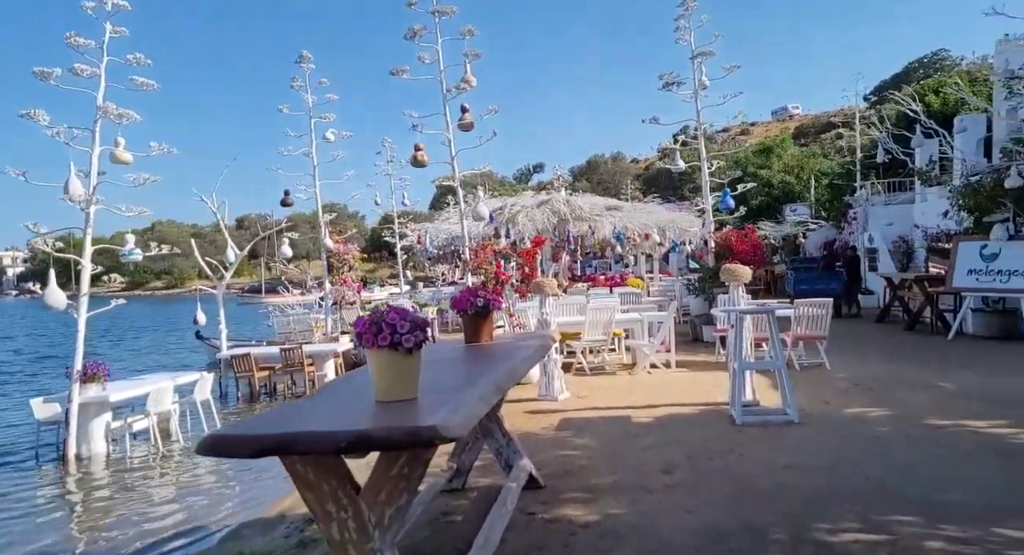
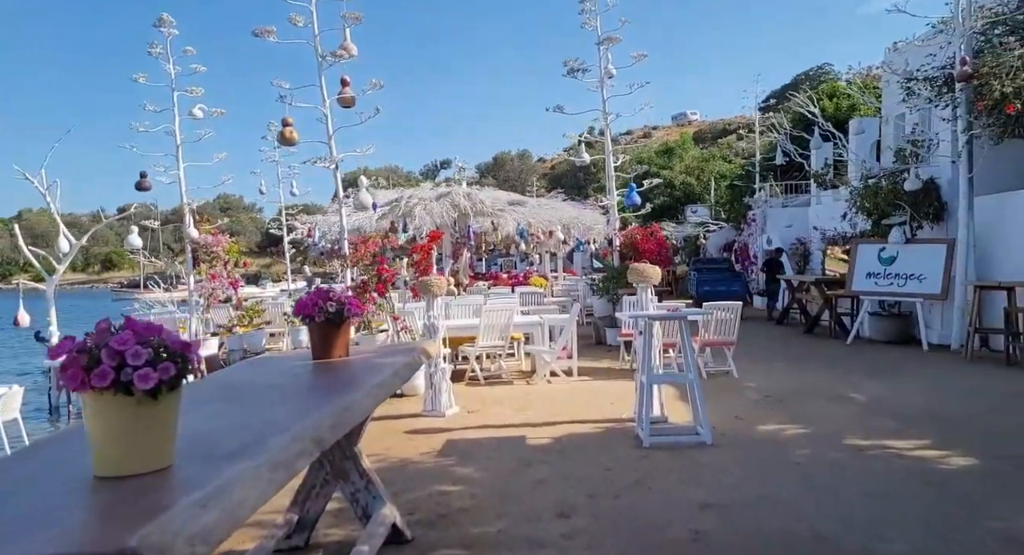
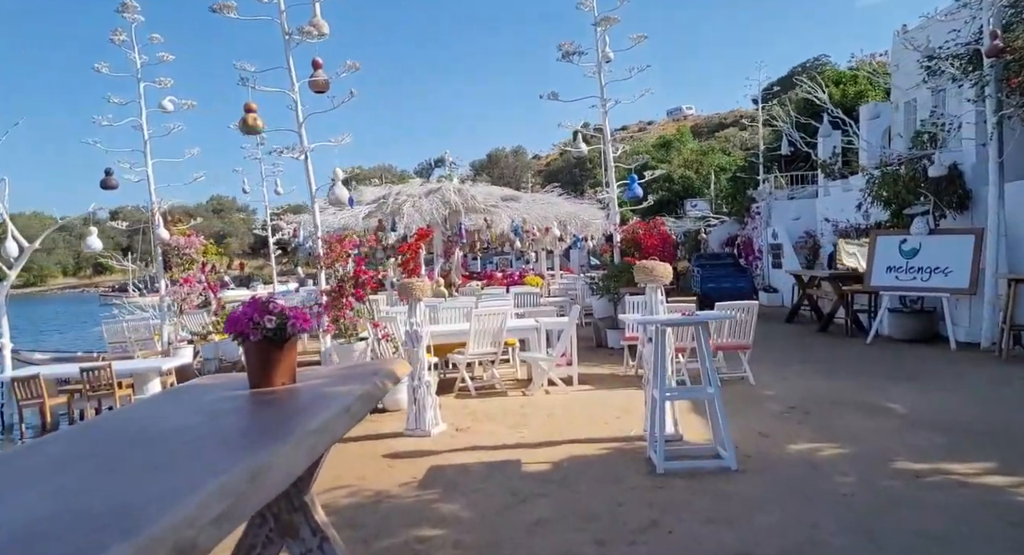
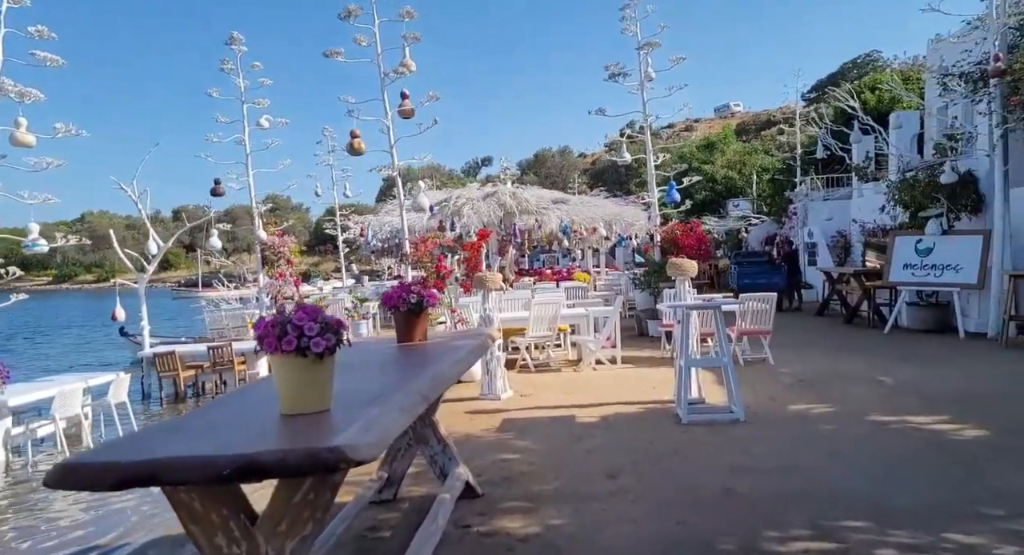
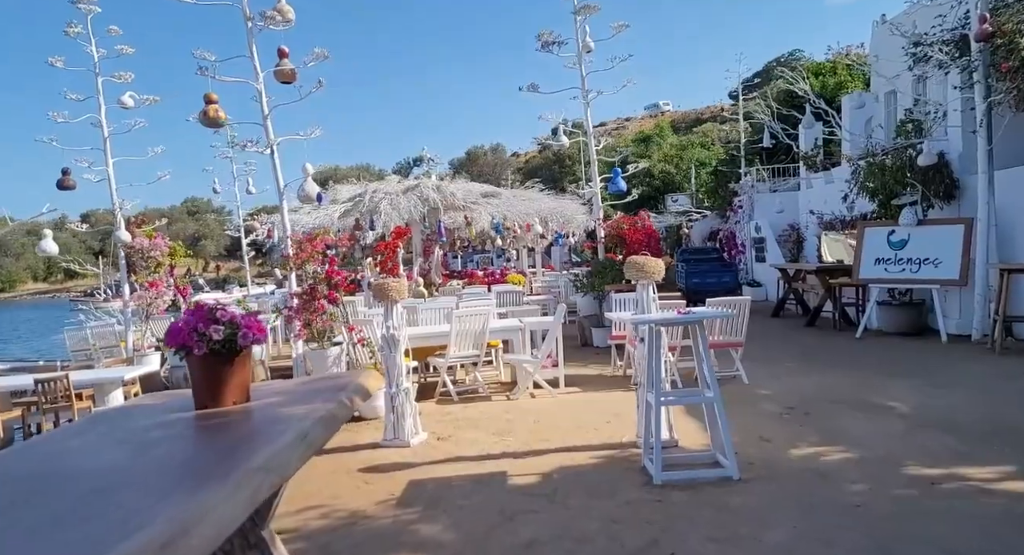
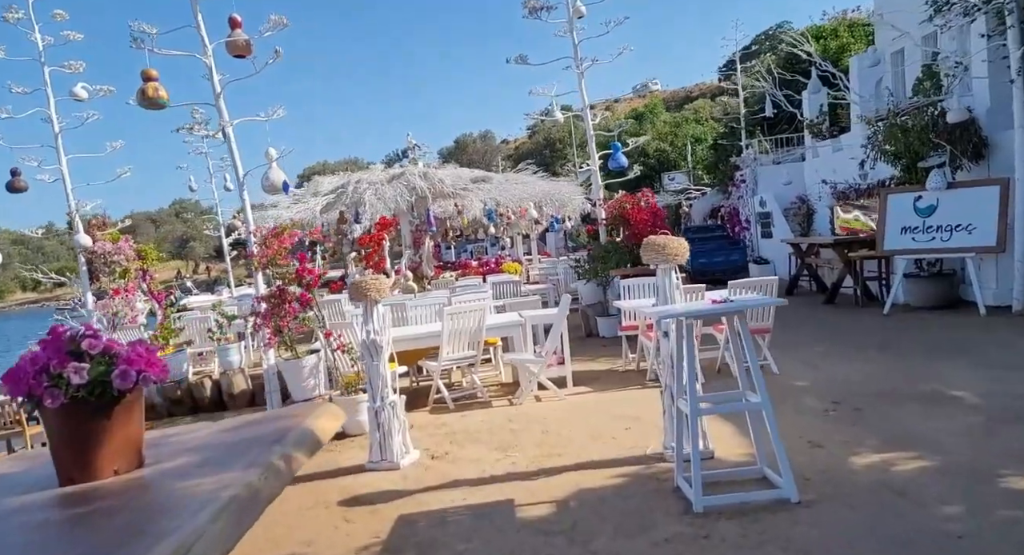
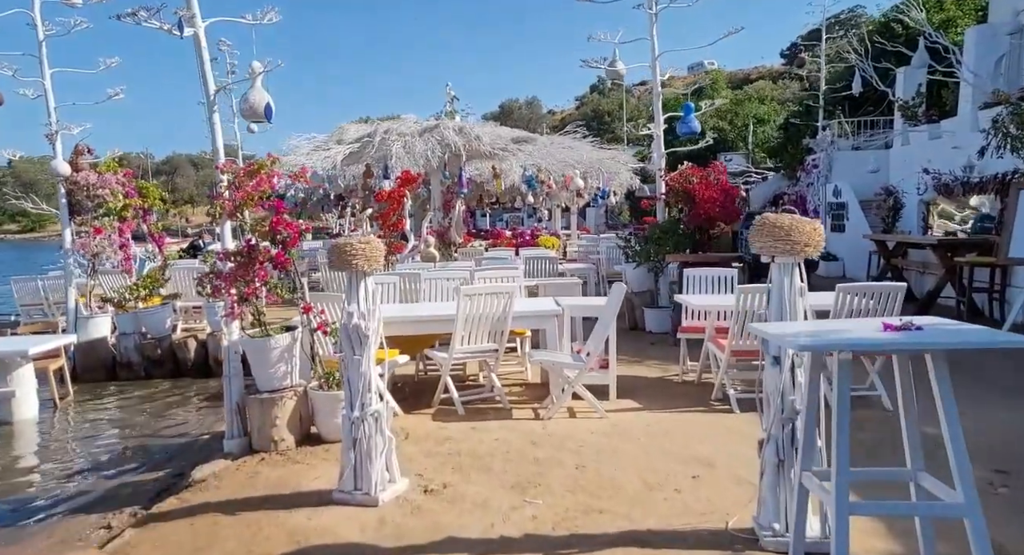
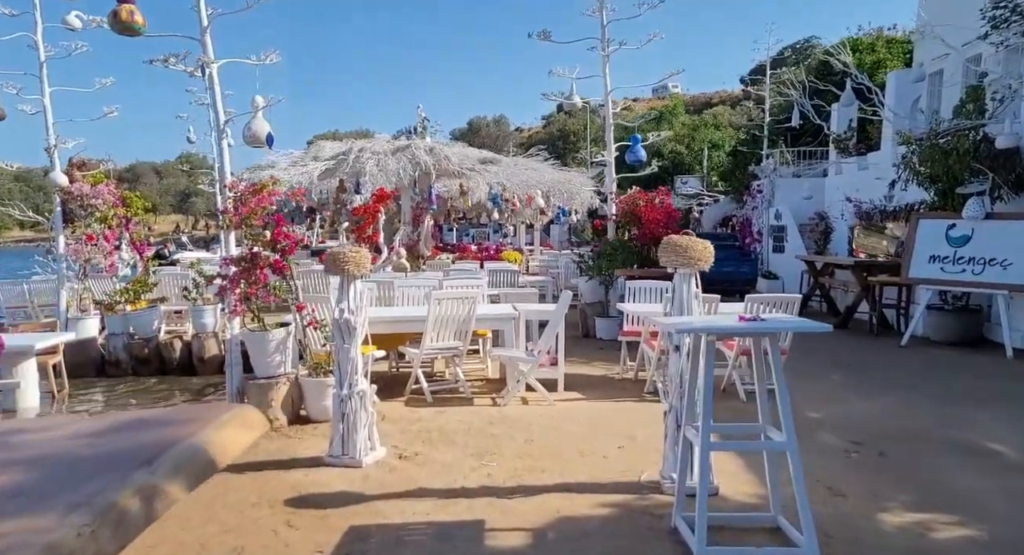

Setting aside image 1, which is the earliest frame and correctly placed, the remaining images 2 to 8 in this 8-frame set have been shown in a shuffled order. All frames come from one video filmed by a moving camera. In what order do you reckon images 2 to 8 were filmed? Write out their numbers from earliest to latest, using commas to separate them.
4, 2, 3, 5, 6, 8, 7
